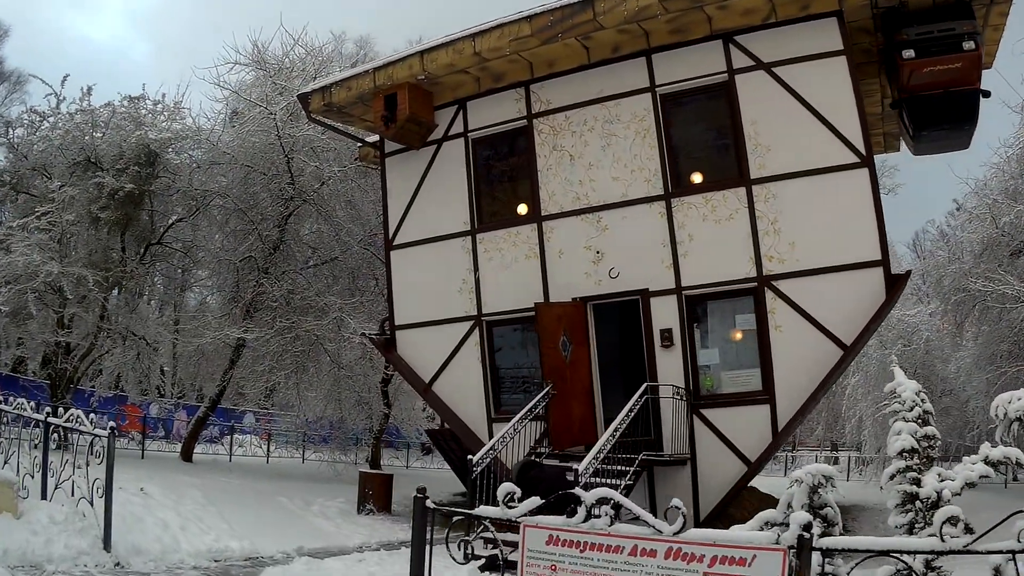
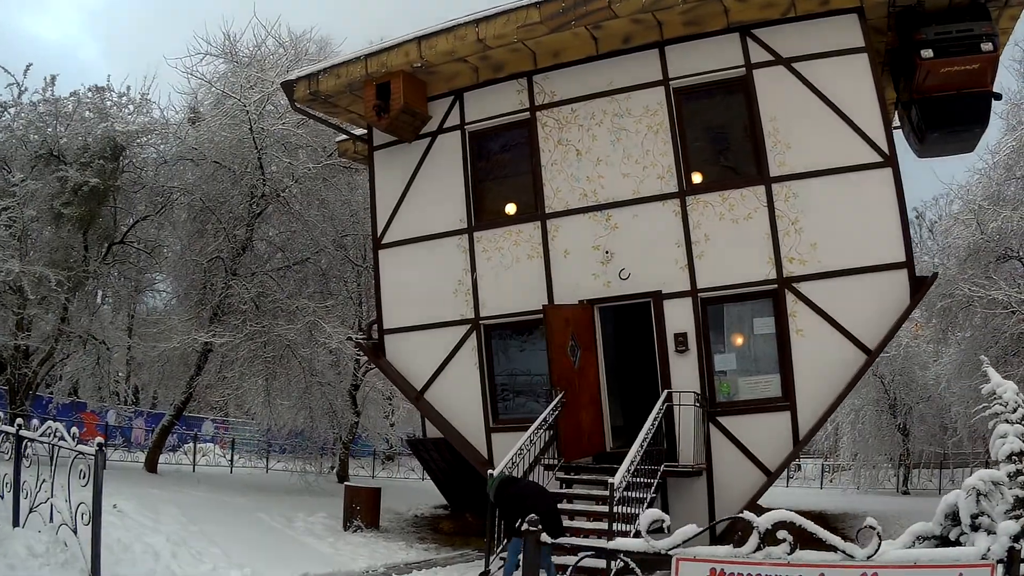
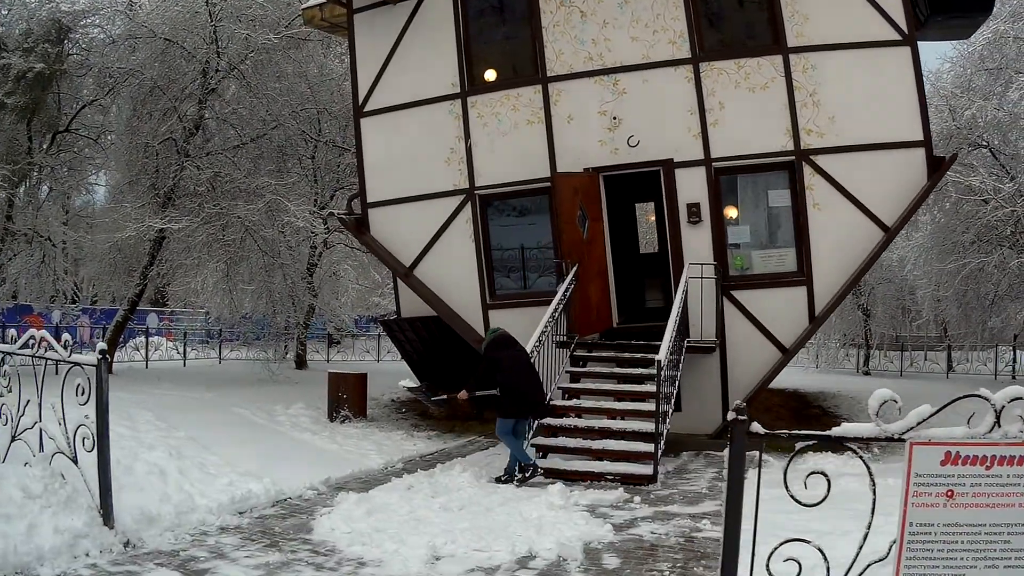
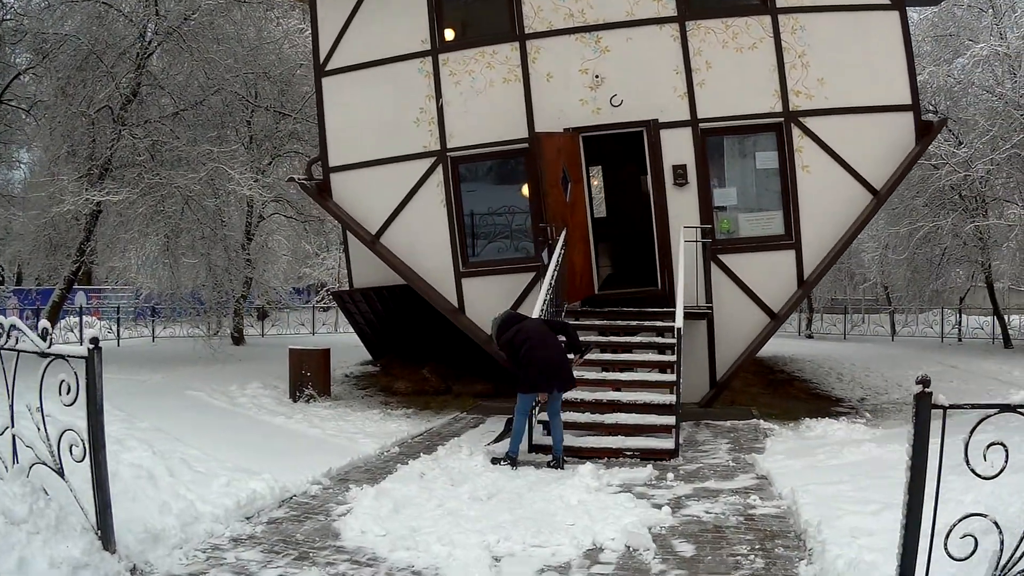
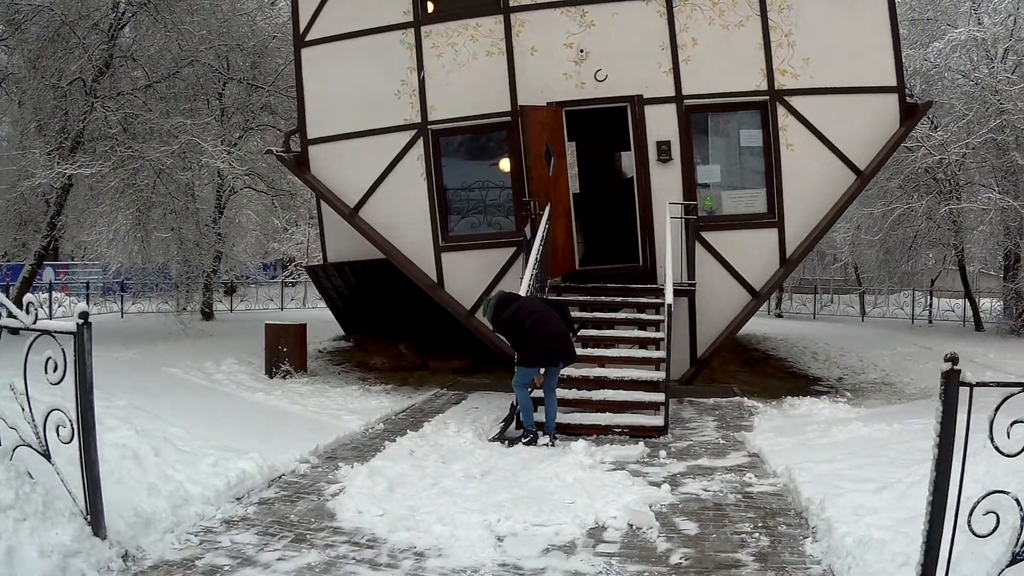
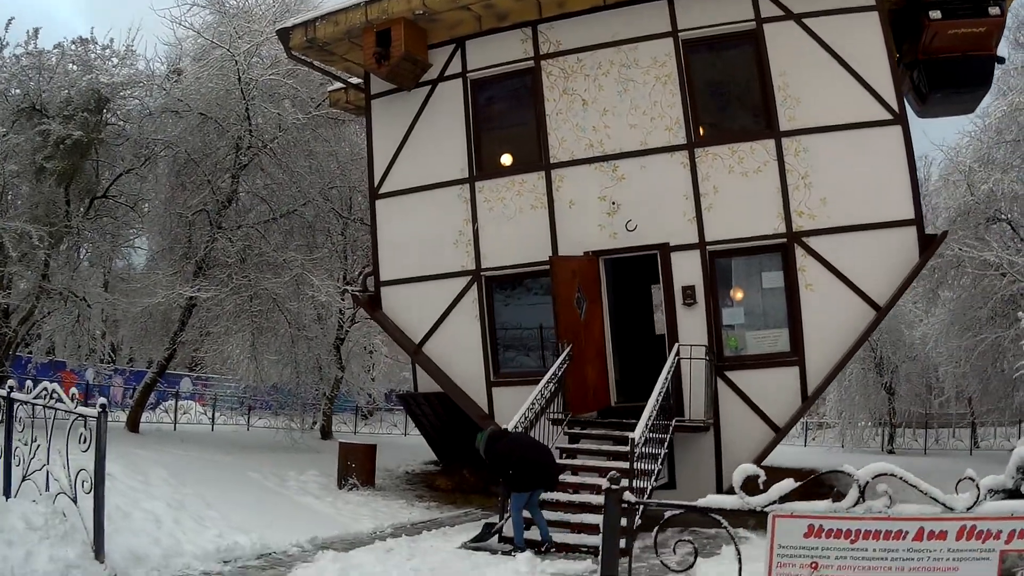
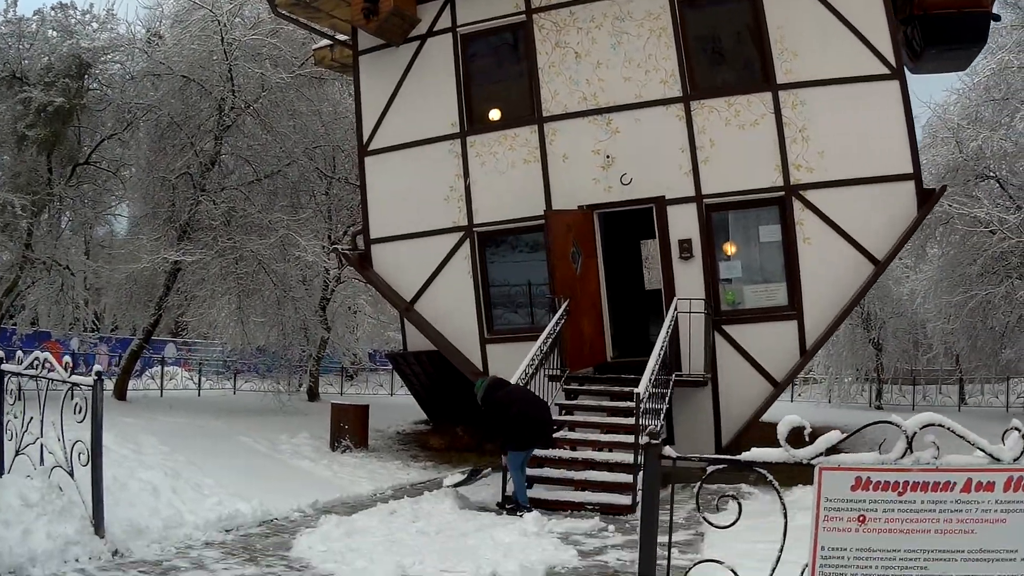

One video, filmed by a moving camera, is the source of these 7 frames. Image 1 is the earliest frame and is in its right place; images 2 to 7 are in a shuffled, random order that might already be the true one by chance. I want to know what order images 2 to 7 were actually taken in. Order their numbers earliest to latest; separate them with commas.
2, 6, 7, 3, 4, 5
